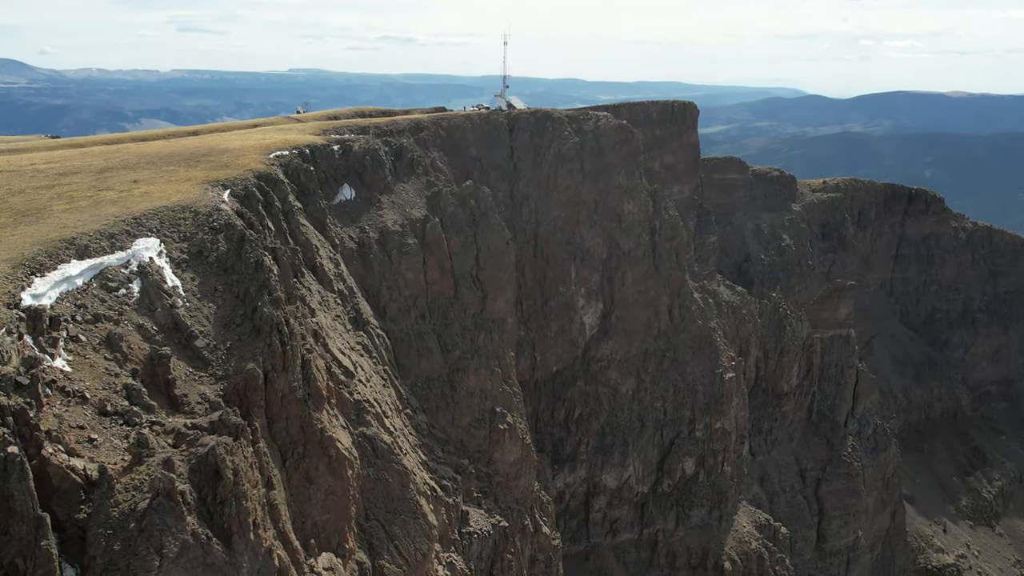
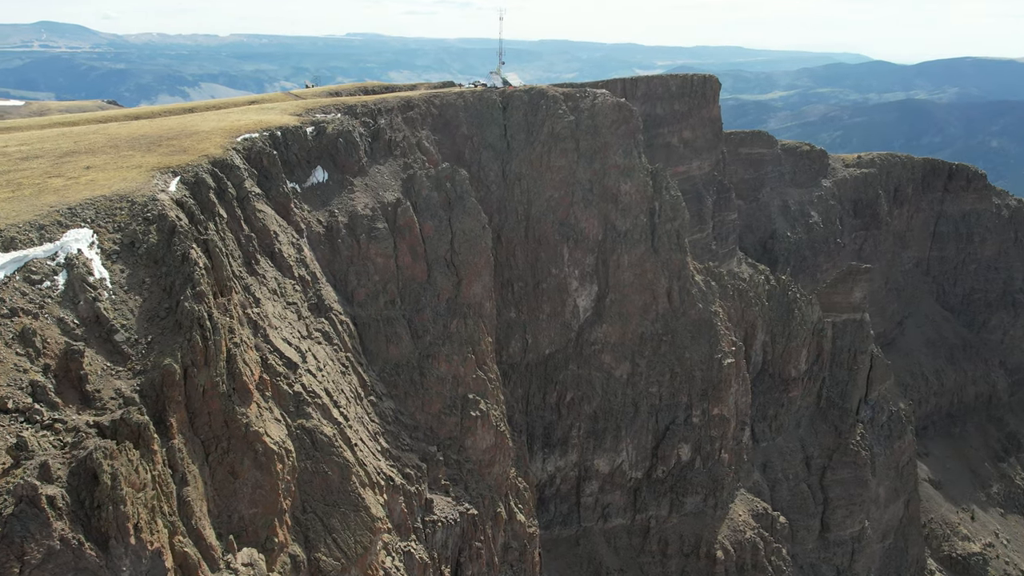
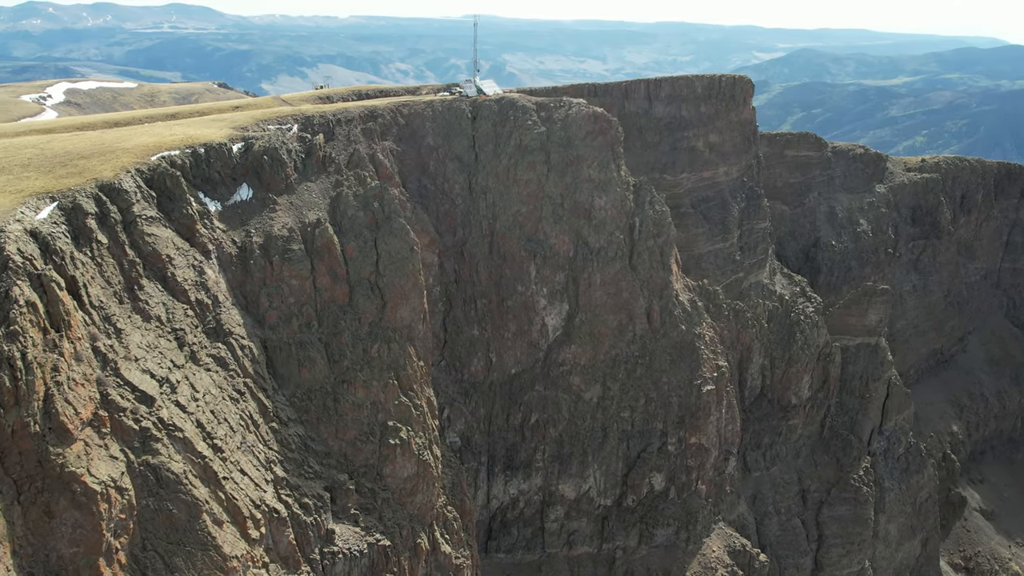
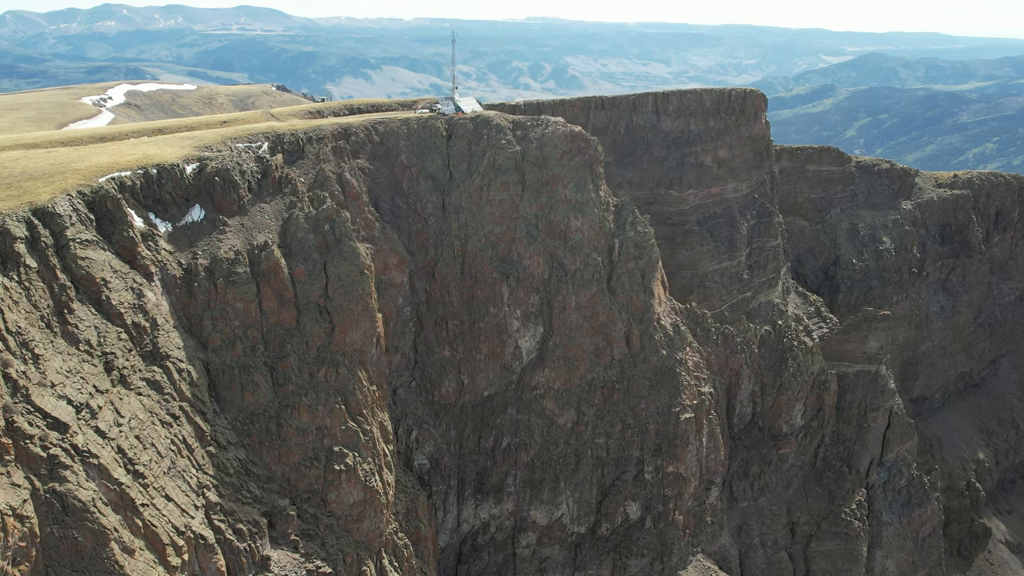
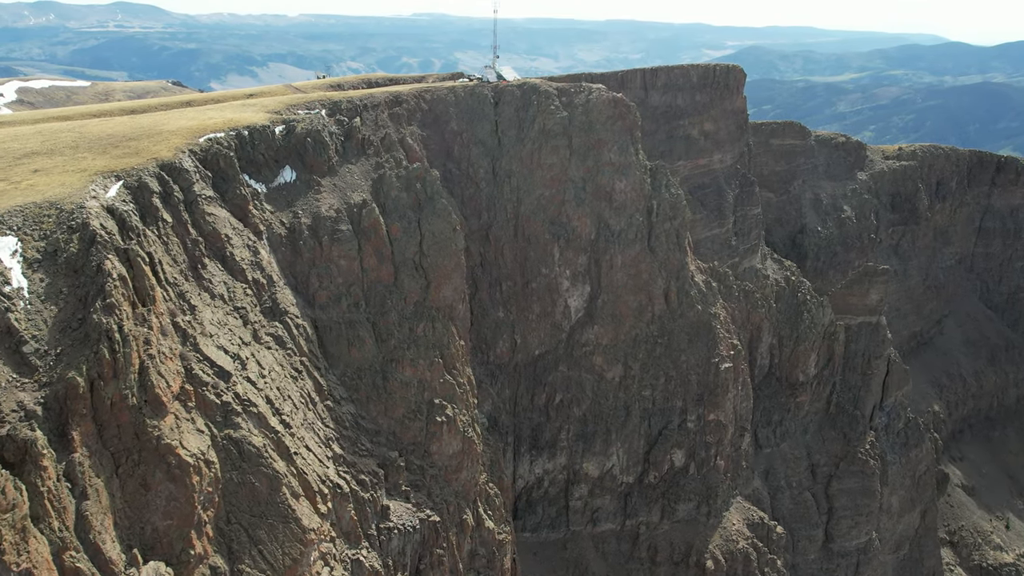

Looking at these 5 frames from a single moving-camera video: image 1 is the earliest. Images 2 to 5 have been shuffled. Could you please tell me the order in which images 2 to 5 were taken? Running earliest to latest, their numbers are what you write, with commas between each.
2, 5, 3, 4
